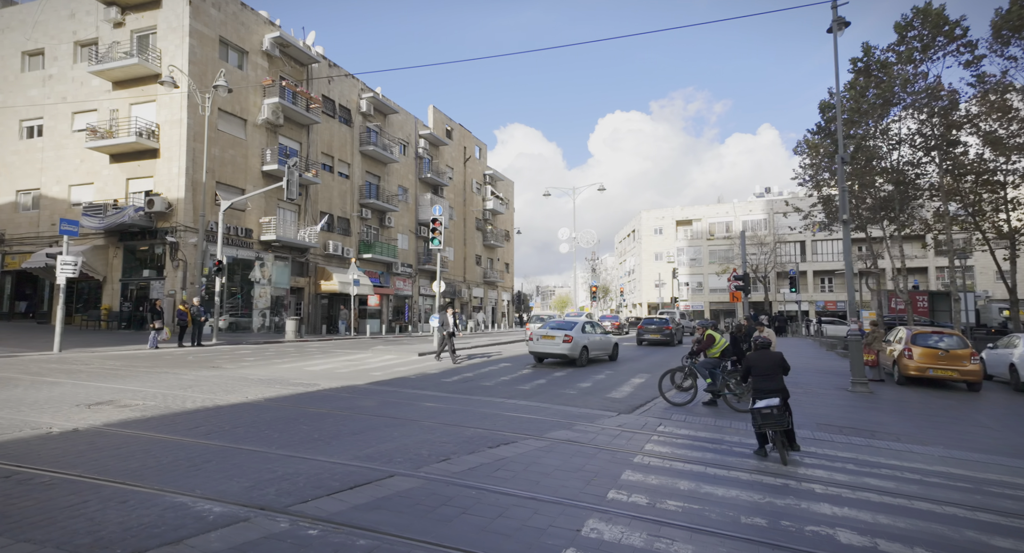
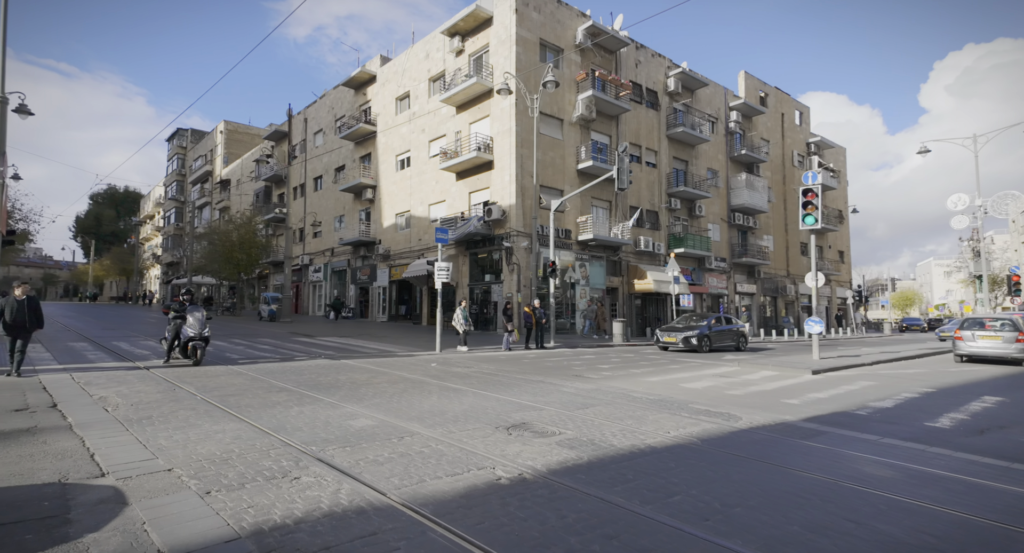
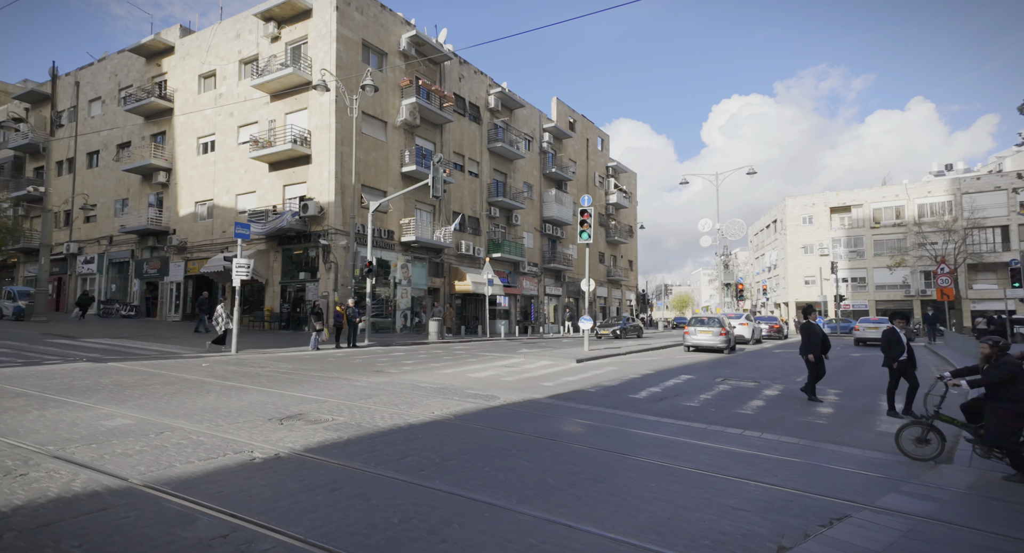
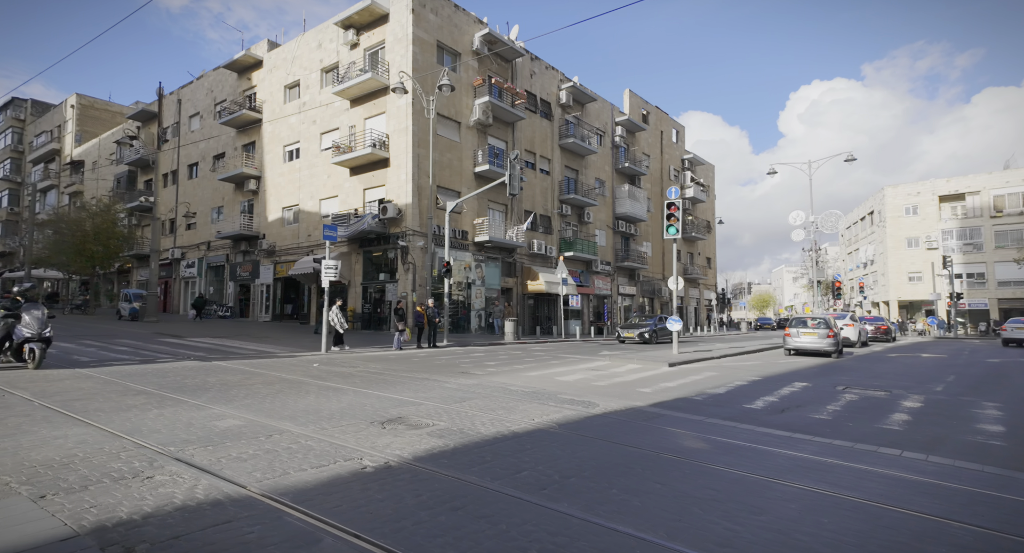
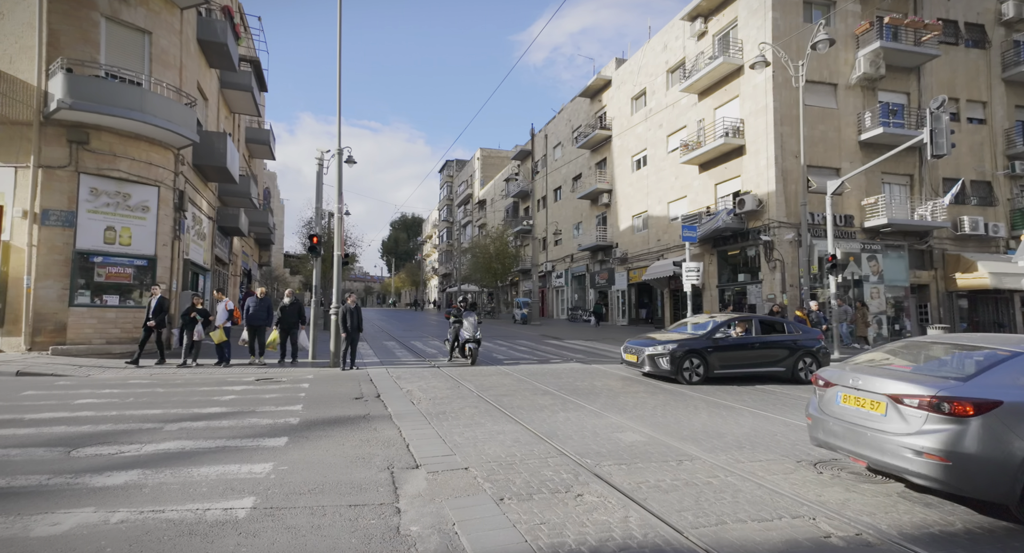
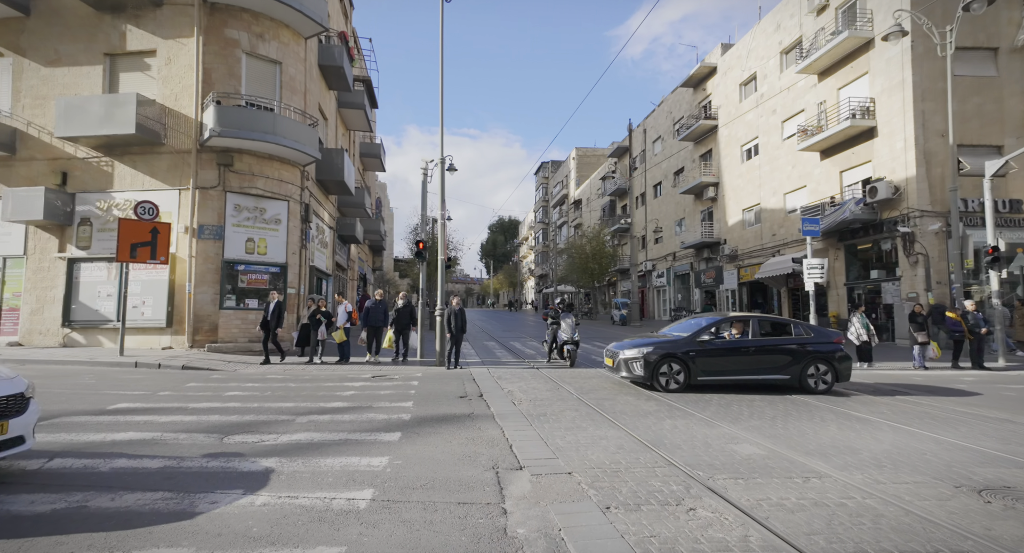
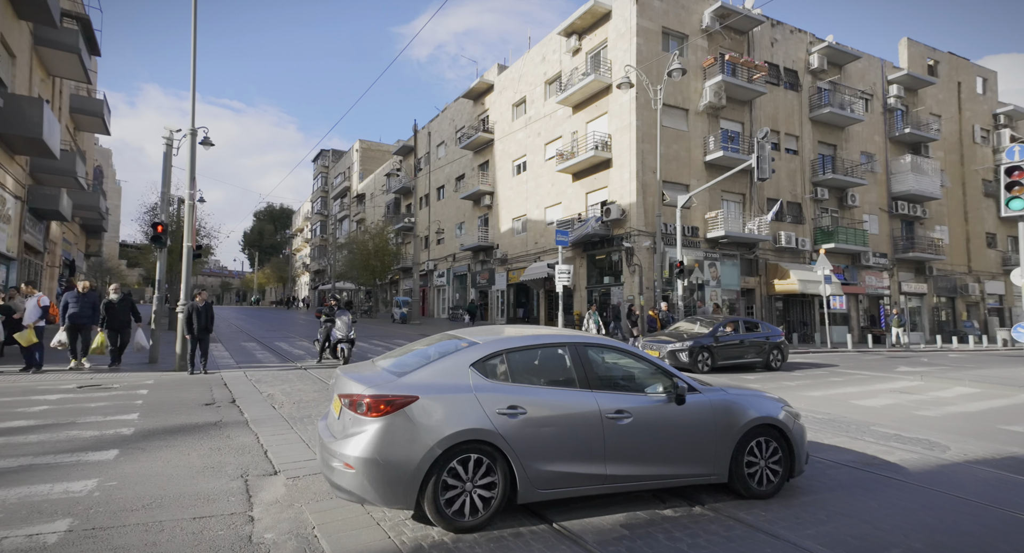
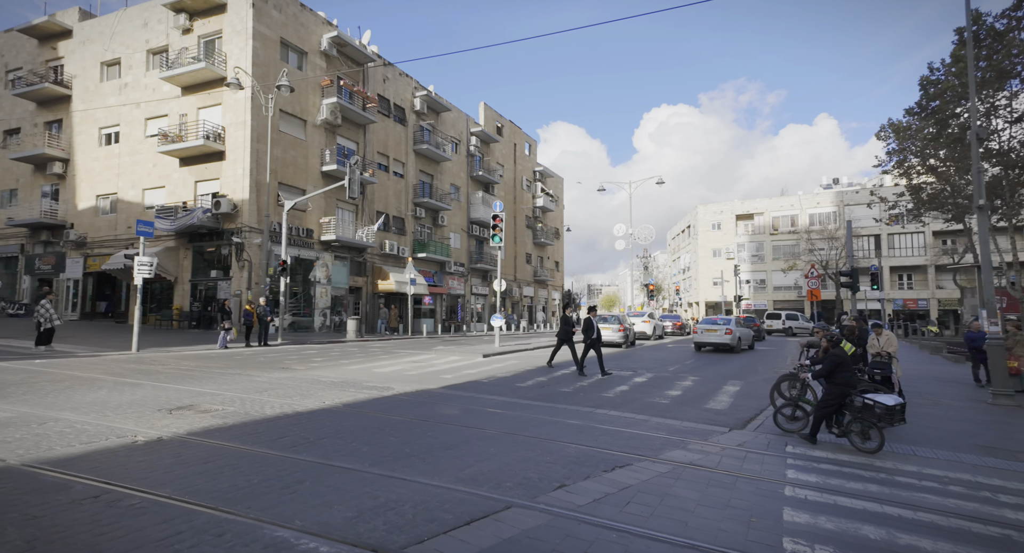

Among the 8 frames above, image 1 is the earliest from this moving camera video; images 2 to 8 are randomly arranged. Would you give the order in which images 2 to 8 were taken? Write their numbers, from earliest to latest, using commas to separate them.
8, 3, 4, 2, 7, 5, 6
